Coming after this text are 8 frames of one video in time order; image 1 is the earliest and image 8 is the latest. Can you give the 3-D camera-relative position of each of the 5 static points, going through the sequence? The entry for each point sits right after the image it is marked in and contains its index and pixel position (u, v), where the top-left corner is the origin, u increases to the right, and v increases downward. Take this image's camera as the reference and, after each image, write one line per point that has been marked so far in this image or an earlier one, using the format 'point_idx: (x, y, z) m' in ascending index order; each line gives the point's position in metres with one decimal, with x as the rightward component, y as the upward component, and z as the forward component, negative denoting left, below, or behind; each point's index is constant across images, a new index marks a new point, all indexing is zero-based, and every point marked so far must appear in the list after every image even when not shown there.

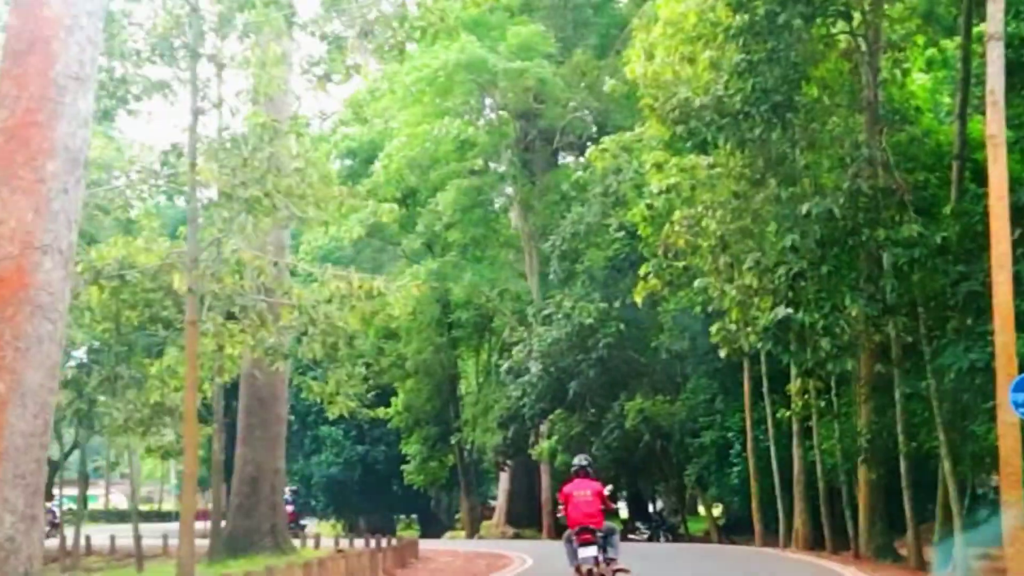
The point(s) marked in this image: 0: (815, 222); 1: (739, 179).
0: (+3.0, +0.7, +16.1) m
1: (+2.5, +1.2, +17.6) m
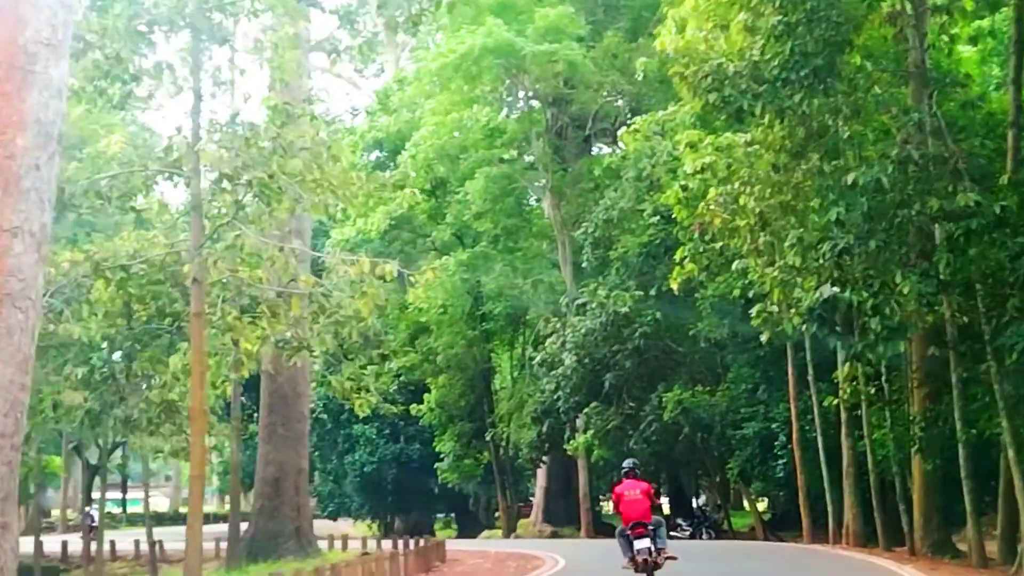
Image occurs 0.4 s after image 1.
0: (+3.3, +0.9, +14.9) m
1: (+2.7, +1.4, +16.5) m
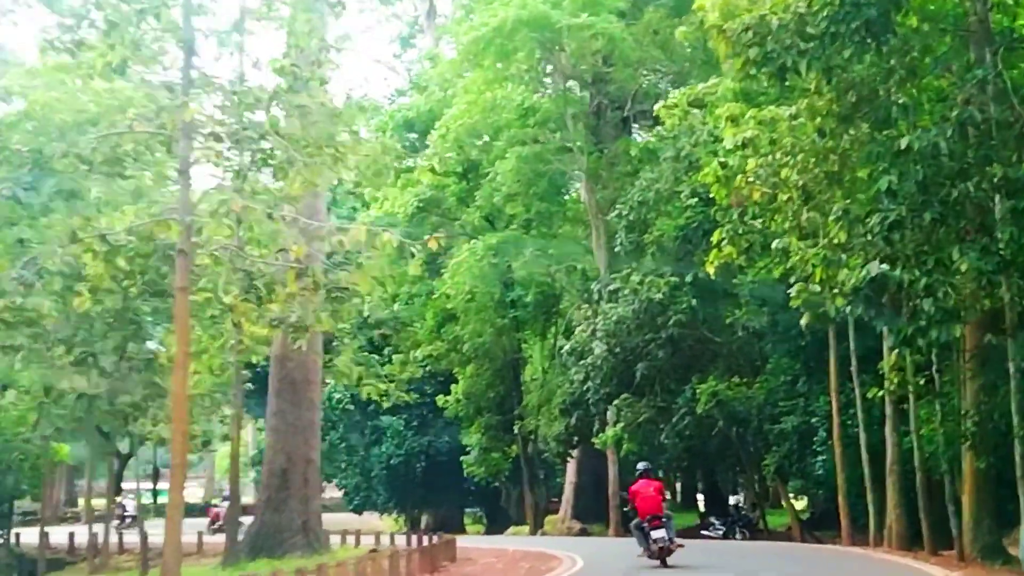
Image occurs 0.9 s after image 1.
0: (+3.4, +1.1, +13.5) m
1: (+2.9, +1.6, +15.0) m
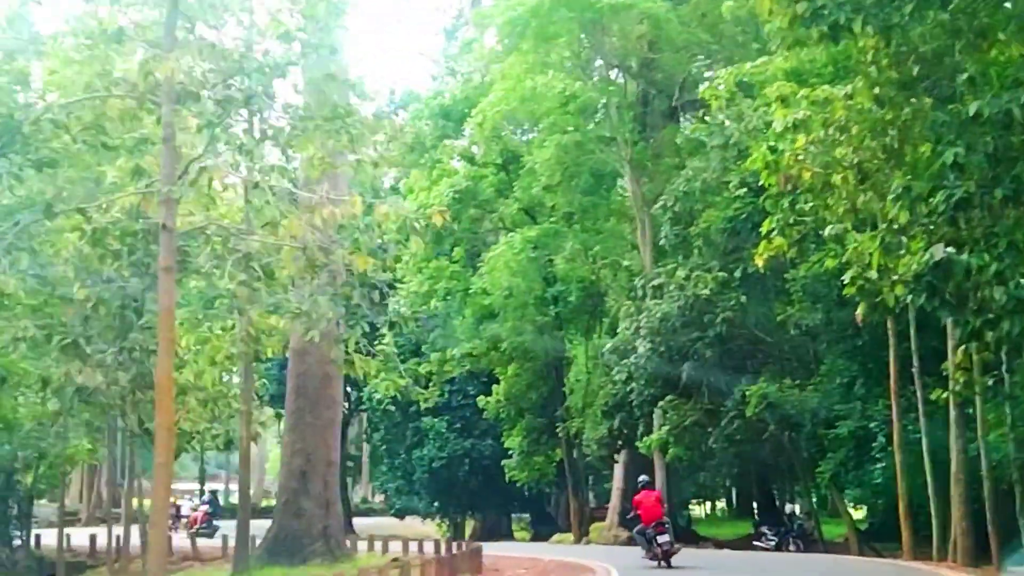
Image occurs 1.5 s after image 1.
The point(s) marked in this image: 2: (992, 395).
0: (+3.5, +1.2, +12.0) m
1: (+3.1, +1.7, +13.5) m
2: (+5.8, -1.3, +19.4) m
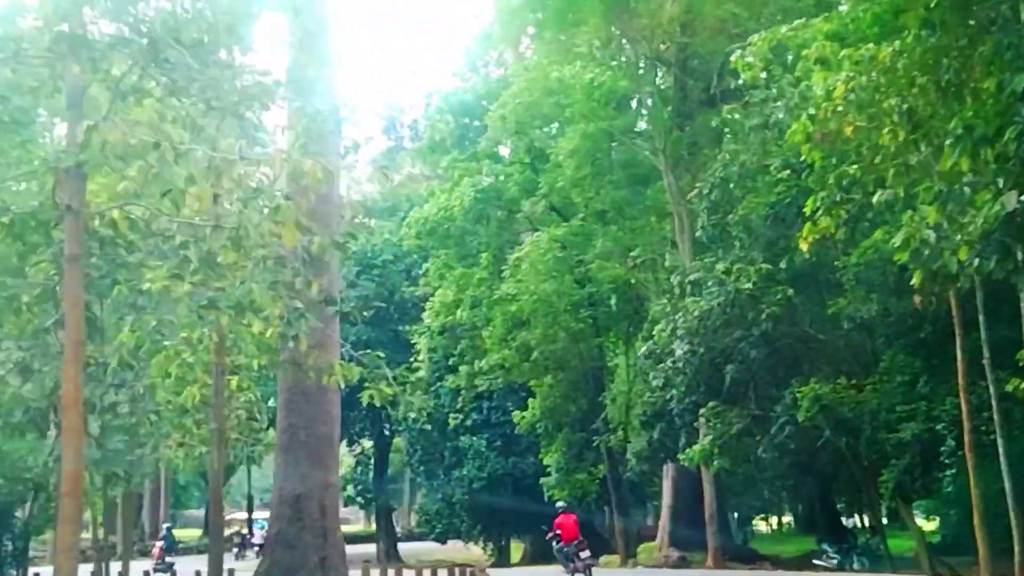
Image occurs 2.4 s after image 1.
0: (+3.3, +1.4, +9.6) m
1: (+2.9, +1.9, +11.2) m
2: (+5.9, -1.1, +16.9) m
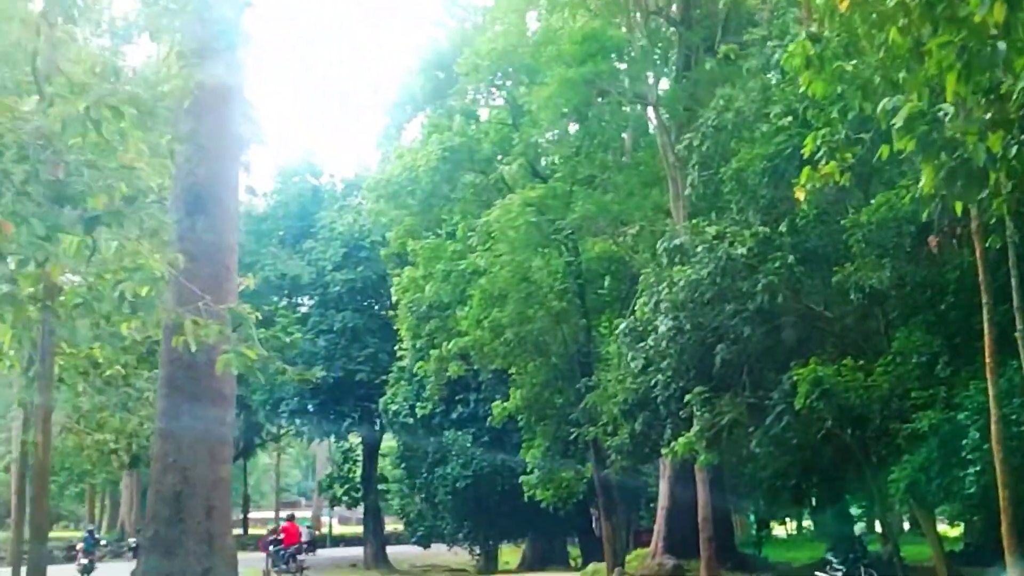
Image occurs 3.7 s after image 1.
0: (+2.6, +1.8, +6.4) m
1: (+2.2, +2.4, +8.0) m
2: (+5.3, -0.7, +13.7) m
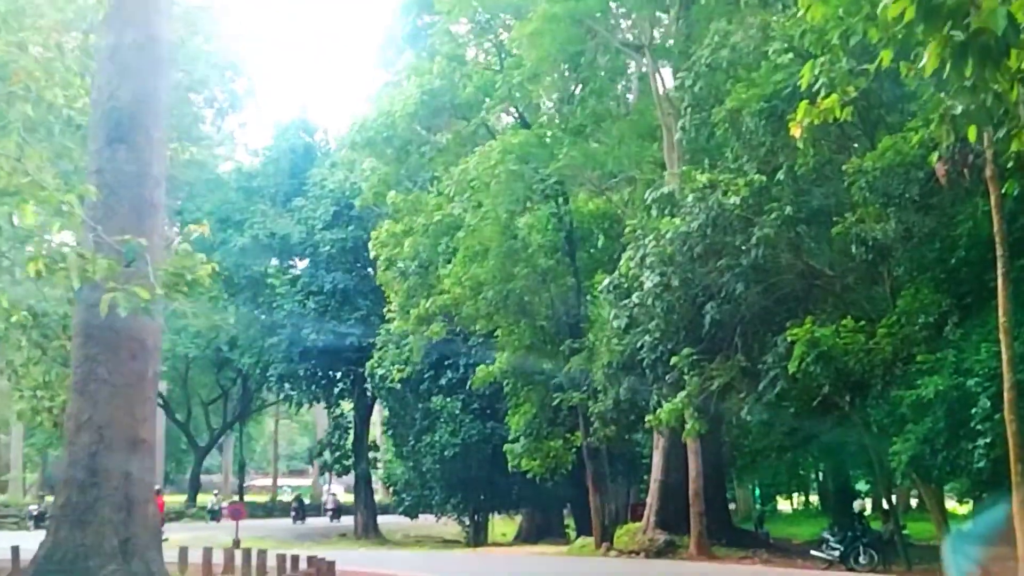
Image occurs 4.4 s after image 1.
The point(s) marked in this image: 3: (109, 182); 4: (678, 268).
0: (+2.2, +2.1, +4.8) m
1: (+1.9, +2.7, +6.4) m
2: (+4.9, -0.3, +12.1) m
3: (-3.5, +0.9, +13.9) m
4: (+1.8, +0.2, +18.0) m
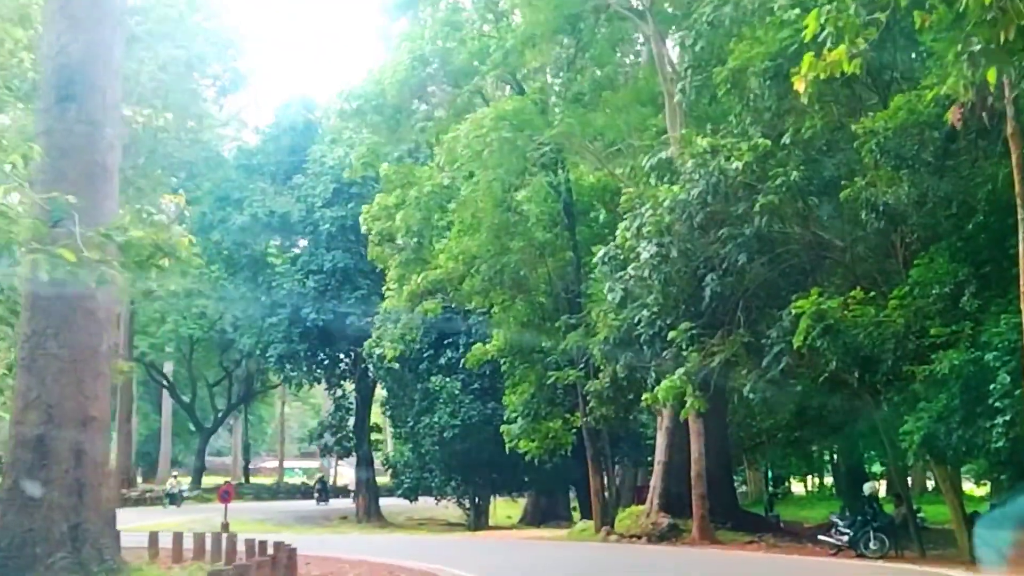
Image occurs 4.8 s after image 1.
0: (+2.0, +2.3, +3.8) m
1: (+1.7, +2.9, +5.4) m
2: (+4.7, -0.1, +11.1) m
3: (-3.7, +1.2, +13.0) m
4: (+1.7, +0.5, +17.0) m
